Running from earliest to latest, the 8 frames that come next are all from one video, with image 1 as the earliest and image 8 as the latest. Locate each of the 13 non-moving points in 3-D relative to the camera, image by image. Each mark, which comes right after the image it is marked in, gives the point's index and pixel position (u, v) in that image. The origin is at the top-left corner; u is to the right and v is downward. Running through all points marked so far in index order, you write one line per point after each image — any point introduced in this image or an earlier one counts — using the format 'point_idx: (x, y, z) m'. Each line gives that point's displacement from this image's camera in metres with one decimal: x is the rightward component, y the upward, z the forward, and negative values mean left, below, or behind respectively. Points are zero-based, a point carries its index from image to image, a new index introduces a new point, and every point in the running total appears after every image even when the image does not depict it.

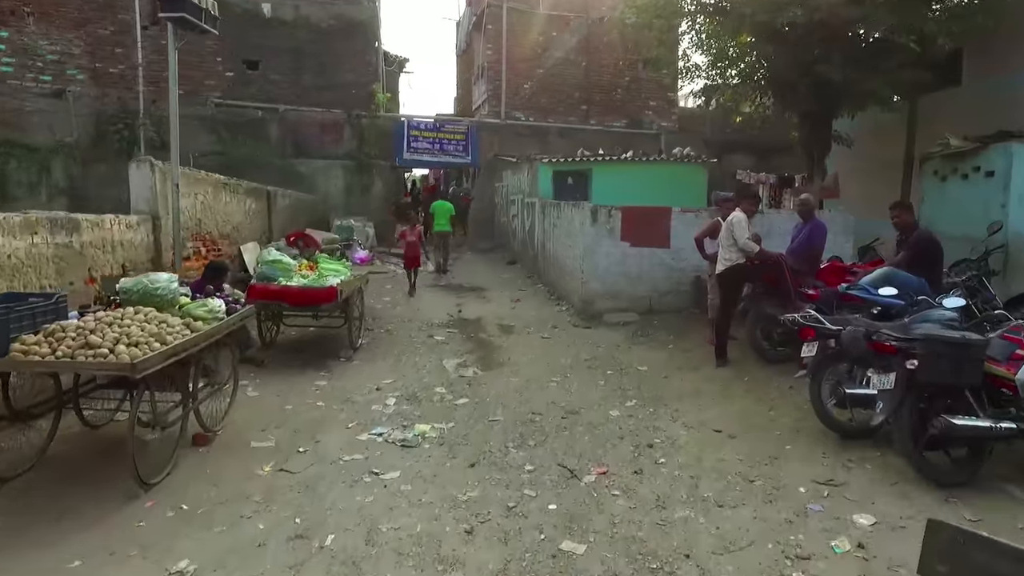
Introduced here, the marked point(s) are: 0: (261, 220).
0: (-3.9, +1.1, +10.2) m
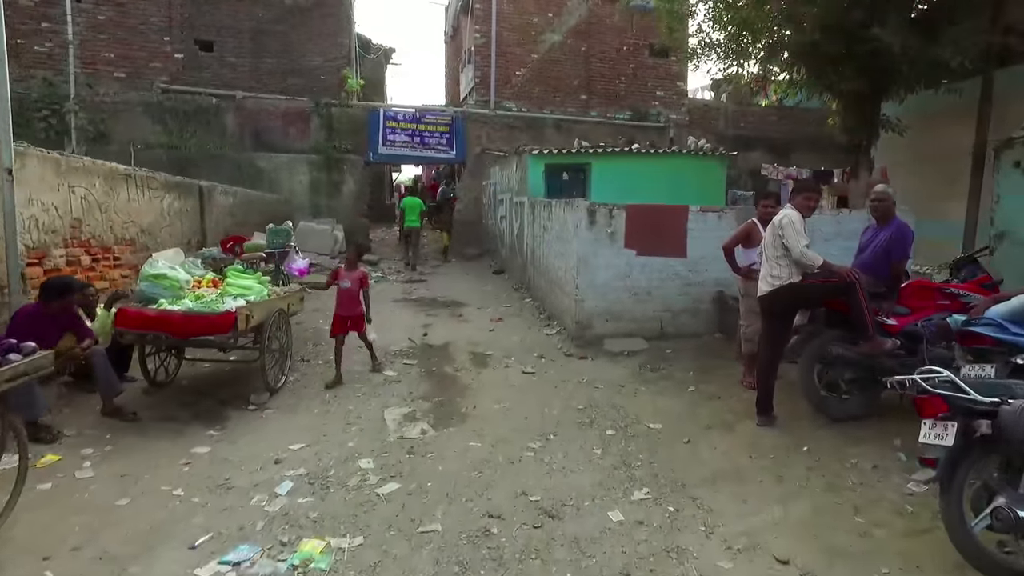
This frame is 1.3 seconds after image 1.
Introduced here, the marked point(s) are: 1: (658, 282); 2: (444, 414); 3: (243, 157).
0: (-4.2, +0.9, +8.5) m
1: (+1.6, +0.1, +7.1) m
2: (-0.5, -1.0, +5.1) m
3: (-5.3, +2.6, +12.7) m
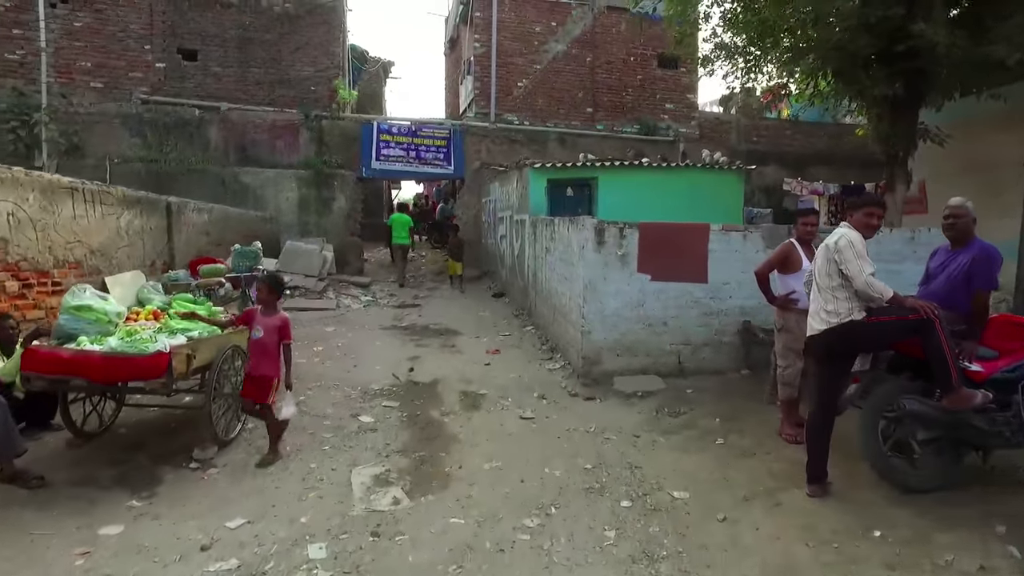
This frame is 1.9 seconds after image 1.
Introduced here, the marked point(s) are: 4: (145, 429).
0: (-4.2, +0.6, +7.7) m
1: (+1.6, -0.2, +6.2) m
2: (-0.6, -1.2, +4.2) m
3: (-5.3, +2.1, +11.9) m
4: (-2.7, -1.0, +4.8) m
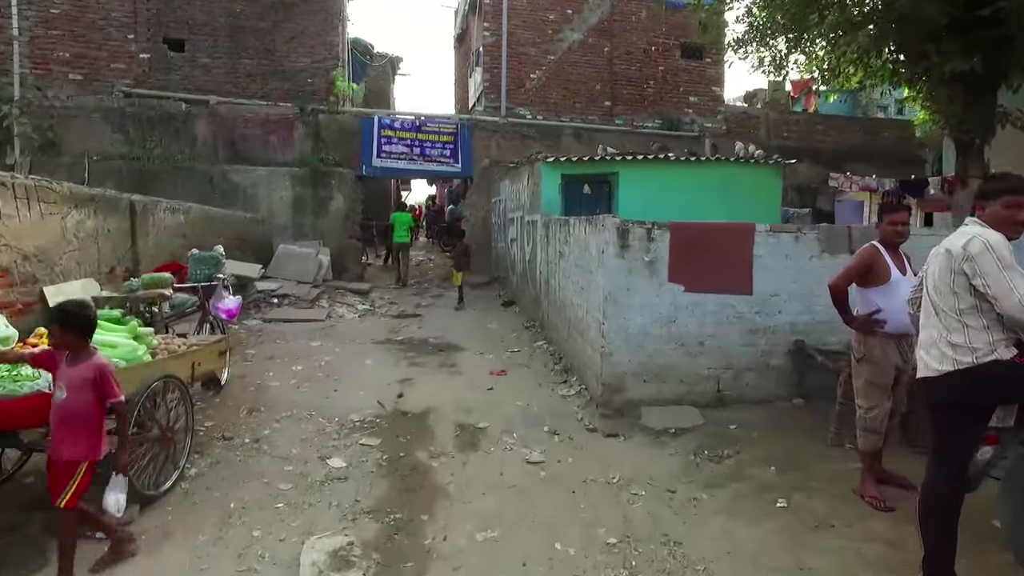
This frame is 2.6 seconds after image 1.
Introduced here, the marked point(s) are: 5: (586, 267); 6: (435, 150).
0: (-4.1, +0.5, +6.8) m
1: (+1.6, -0.3, +5.2) m
2: (-0.6, -1.3, +3.2) m
3: (-5.1, +2.0, +11.0) m
4: (-2.7, -1.1, +3.8) m
5: (+0.7, +0.2, +5.7) m
6: (-1.5, +2.6, +12.4) m
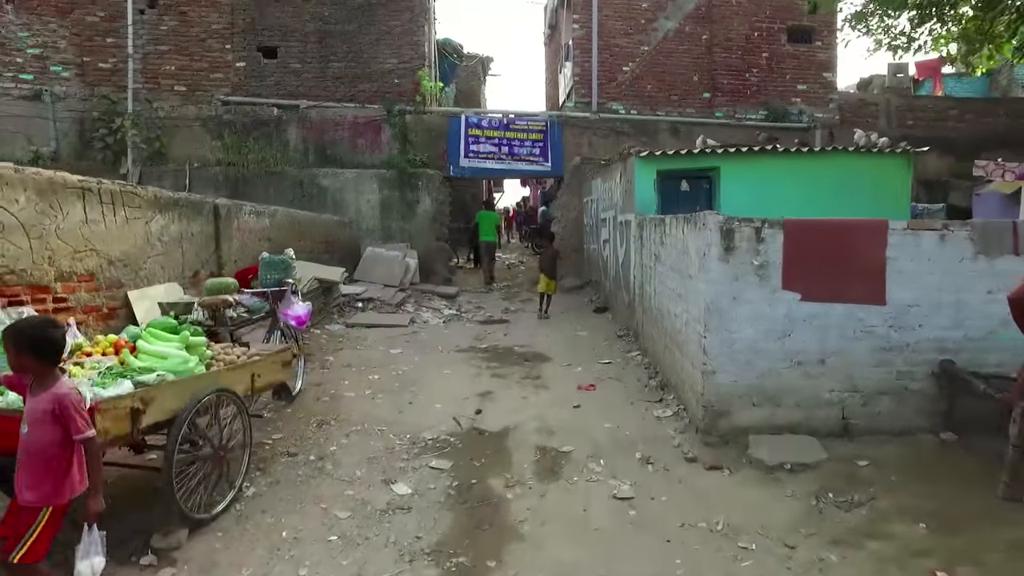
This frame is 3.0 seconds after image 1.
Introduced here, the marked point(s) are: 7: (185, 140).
0: (-3.2, +0.4, +6.8) m
1: (+2.2, -0.4, +4.4) m
2: (-0.2, -1.3, +2.7) m
3: (-3.6, +2.0, +11.1) m
4: (-2.2, -1.2, +3.6) m
5: (+1.3, +0.1, +5.0) m
6: (+0.2, +2.6, +12.0) m
7: (-5.6, +2.6, +11.2) m
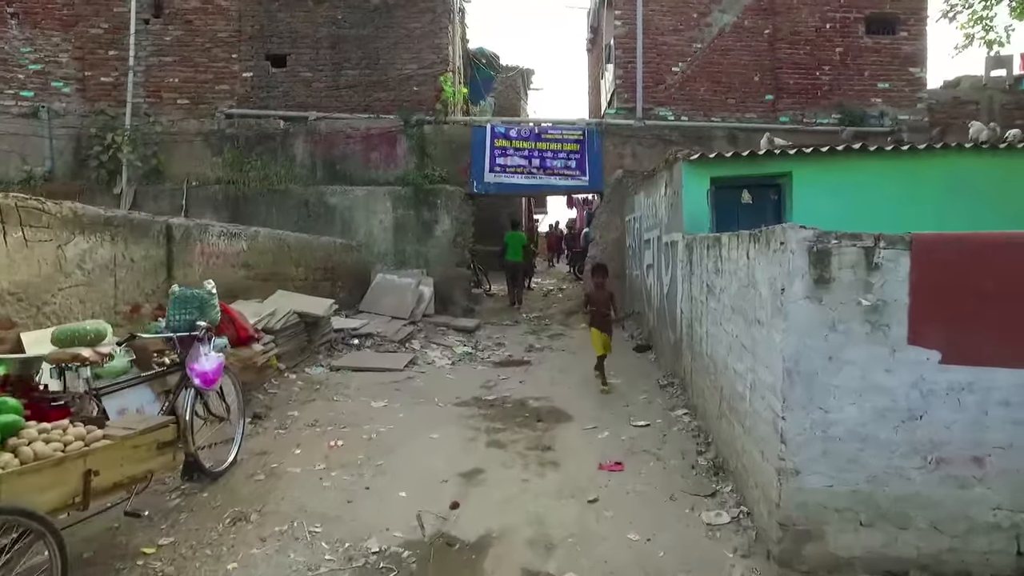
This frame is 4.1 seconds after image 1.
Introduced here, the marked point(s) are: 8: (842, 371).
0: (-3.2, +0.1, +5.6) m
1: (+2.1, -0.6, +2.7) m
2: (-0.5, -1.5, +1.3) m
3: (-3.1, +1.5, +10.0) m
4: (-2.4, -1.4, +2.3) m
5: (+1.2, -0.1, +3.4) m
6: (+0.7, +2.1, +10.5) m
7: (-5.2, +2.1, +10.2) m
8: (+1.4, -0.3, +2.8) m
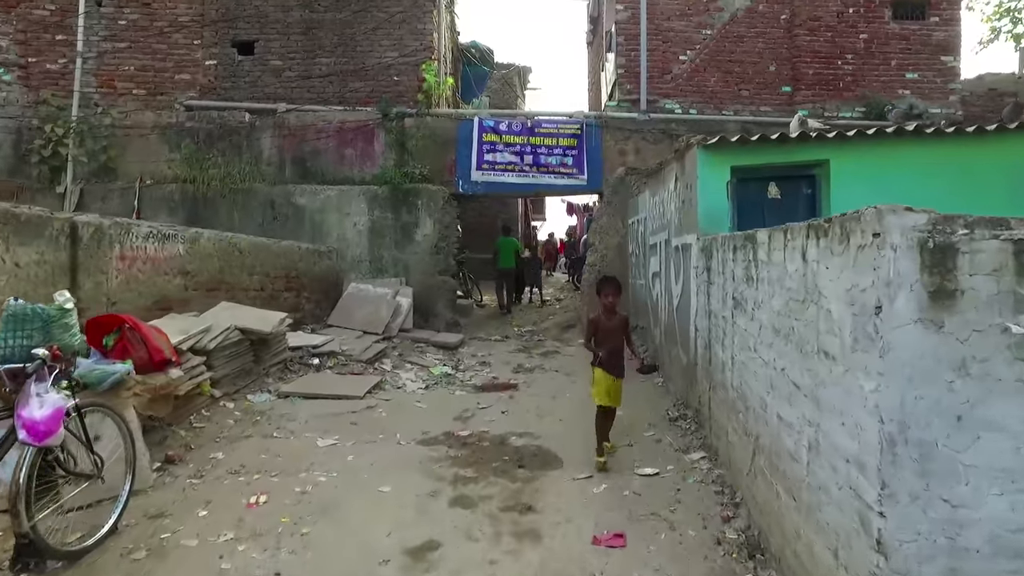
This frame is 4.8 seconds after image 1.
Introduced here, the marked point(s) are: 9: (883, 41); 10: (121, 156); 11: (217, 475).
0: (-3.3, 0.0, +4.5) m
1: (+1.9, -0.7, +1.6) m
2: (-0.7, -1.5, +0.2) m
3: (-3.2, +1.3, +9.0) m
4: (-2.6, -1.4, +1.3) m
5: (+1.1, -0.2, +2.4) m
6: (+0.6, +1.9, +9.5) m
7: (-5.3, +1.9, +9.2) m
8: (+1.2, -0.4, +1.7) m
9: (+5.7, +3.8, +10.0) m
10: (-5.5, +1.9, +9.2) m
11: (-1.9, -1.2, +4.1) m
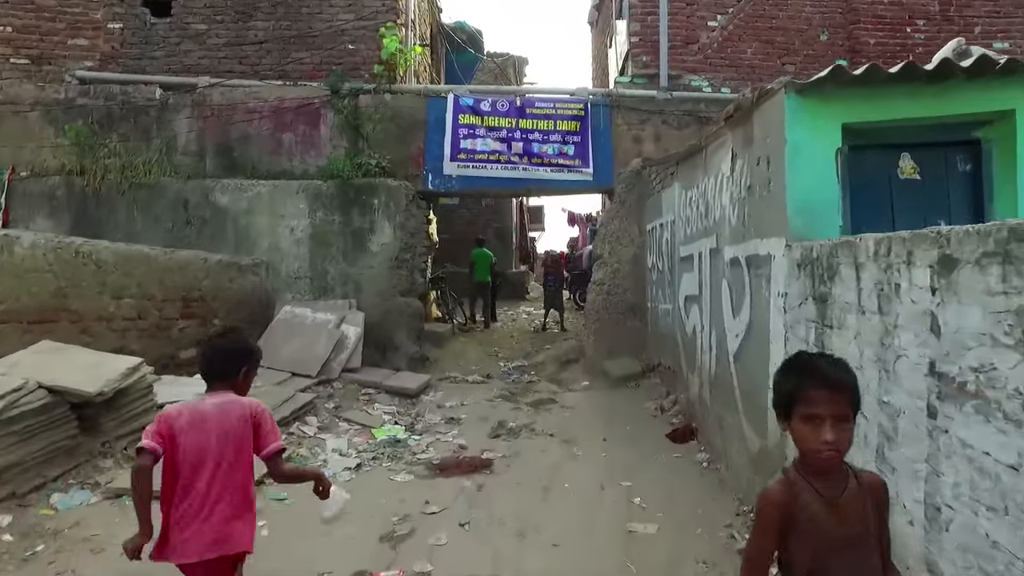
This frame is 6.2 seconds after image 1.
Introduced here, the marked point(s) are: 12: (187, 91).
0: (-3.5, -0.2, +2.4) m
1: (+1.7, -0.8, -0.5) m
2: (-0.9, -1.6, -2.0) m
3: (-3.4, +1.1, +6.9) m
4: (-2.8, -1.5, -0.9) m
5: (+0.9, -0.3, +0.2) m
6: (+0.4, +1.6, +7.4) m
7: (-5.5, +1.7, +7.2) m
8: (+1.0, -0.5, -0.4) m
9: (+5.6, +3.5, +8.0) m
10: (-5.7, +1.6, +7.2) m
11: (-2.1, -1.3, +2.0) m
12: (-3.7, +2.2, +7.3) m
